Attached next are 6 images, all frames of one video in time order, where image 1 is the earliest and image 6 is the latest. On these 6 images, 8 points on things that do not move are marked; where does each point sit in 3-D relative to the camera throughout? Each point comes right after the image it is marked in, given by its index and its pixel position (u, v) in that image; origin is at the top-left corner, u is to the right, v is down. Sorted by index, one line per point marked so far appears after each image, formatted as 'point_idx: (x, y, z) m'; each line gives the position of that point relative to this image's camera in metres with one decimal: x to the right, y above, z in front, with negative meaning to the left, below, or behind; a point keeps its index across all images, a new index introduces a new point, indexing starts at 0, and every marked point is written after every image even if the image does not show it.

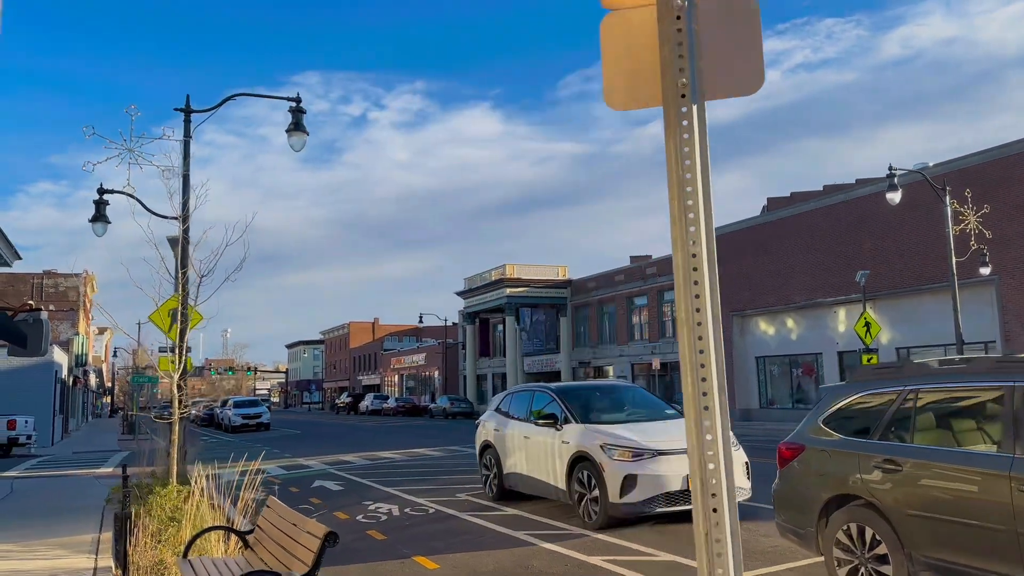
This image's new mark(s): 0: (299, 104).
0: (-4.0, +3.4, +14.8) m
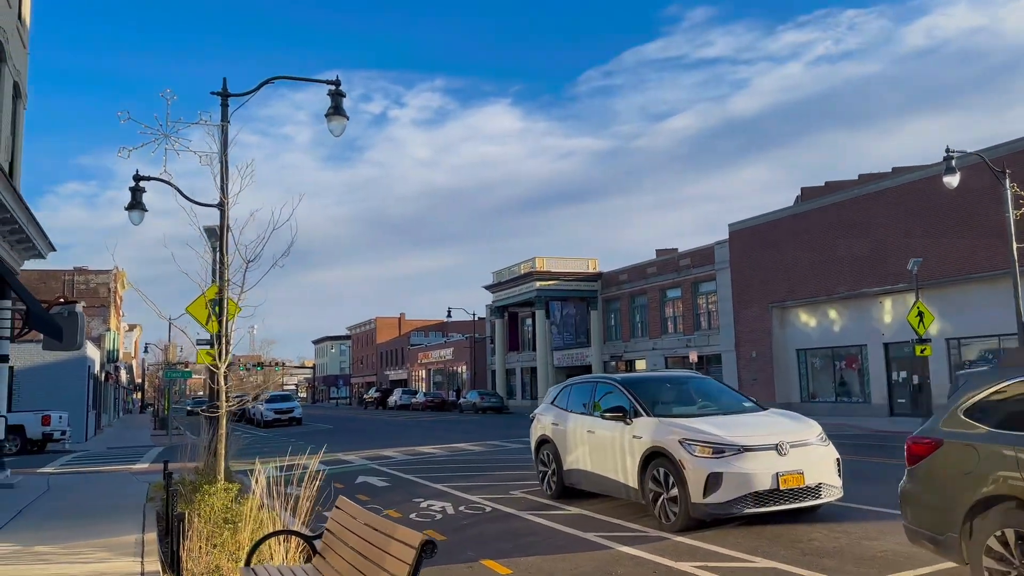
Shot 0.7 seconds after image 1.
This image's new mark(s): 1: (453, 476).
0: (-3.2, +3.6, +14.2) m
1: (-1.0, -3.2, +13.3) m
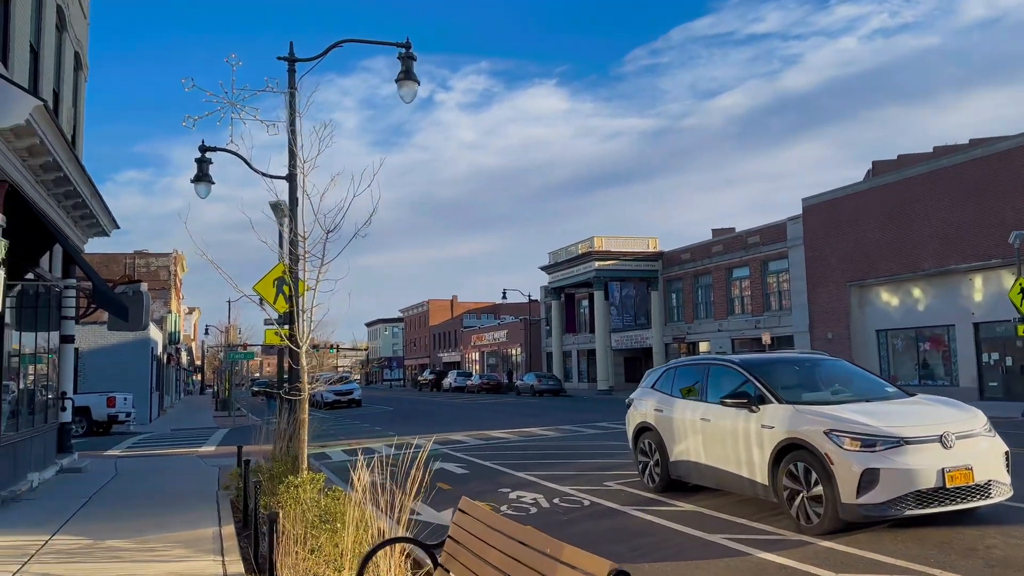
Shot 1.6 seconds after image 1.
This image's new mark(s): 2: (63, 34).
0: (-1.8, +4.0, +13.3) m
1: (+0.4, -2.8, +12.5) m
2: (-7.1, +4.0, +12.5) m
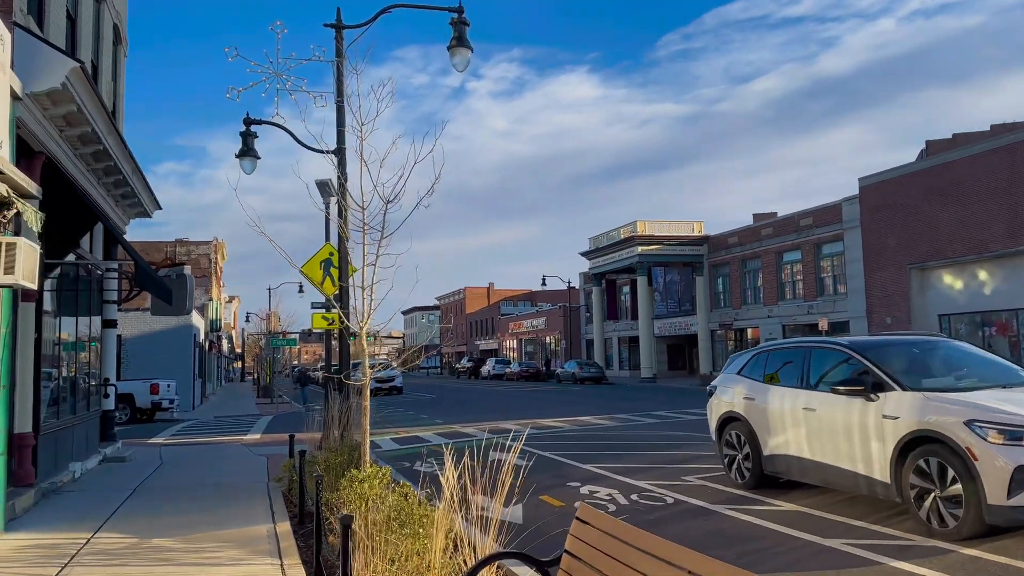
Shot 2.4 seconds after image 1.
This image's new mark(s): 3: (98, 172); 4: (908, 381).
0: (-0.8, +4.4, +12.5) m
1: (+1.3, -2.5, +11.7) m
2: (-6.2, +4.3, +11.9) m
3: (-5.8, +1.6, +11.0) m
4: (+3.4, -0.8, +6.8) m
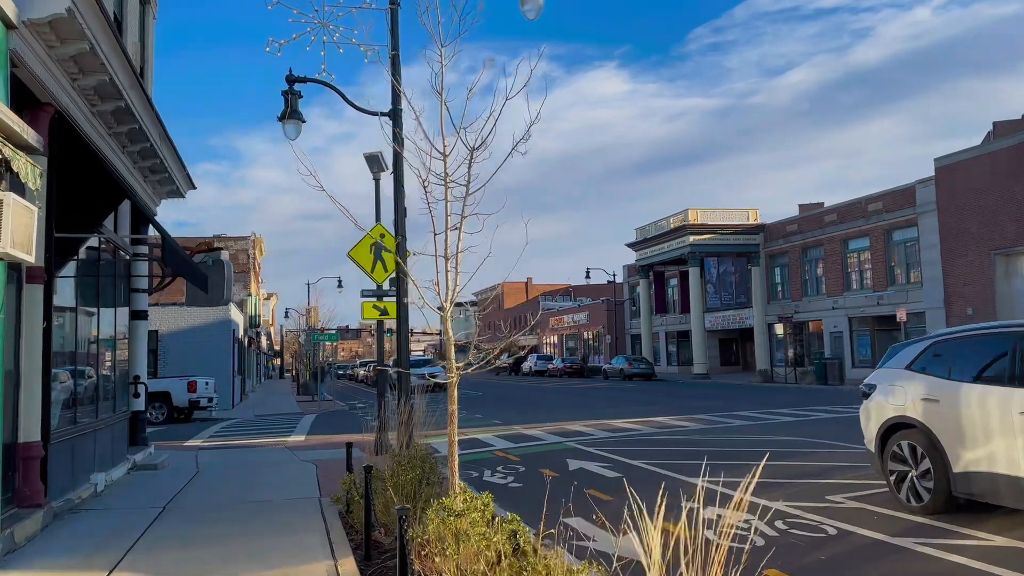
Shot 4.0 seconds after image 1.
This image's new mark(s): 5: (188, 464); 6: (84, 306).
0: (+0.3, +4.6, +10.8) m
1: (+2.4, -2.2, +9.9) m
2: (-5.1, +4.5, +10.4) m
3: (-4.8, +1.8, +9.6) m
4: (+4.3, -0.6, +5.0) m
5: (-4.9, -2.7, +12.0) m
6: (-5.4, -0.2, +9.9) m
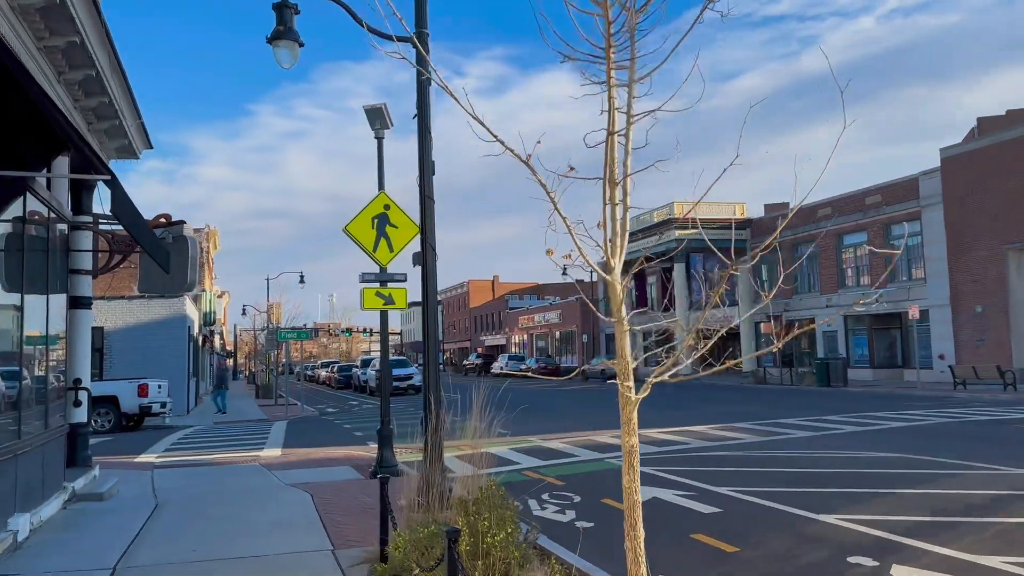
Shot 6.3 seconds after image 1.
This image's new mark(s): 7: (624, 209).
0: (+0.9, +4.8, +8.6) m
1: (+3.1, -2.0, +7.8) m
2: (-4.5, +4.7, +7.9) m
3: (-4.1, +2.1, +7.1) m
4: (+5.2, -0.4, +3.0) m
5: (-4.4, -2.4, +9.4) m
6: (-4.8, 0.0, +7.4) m
7: (+0.5, +0.3, +3.4) m
